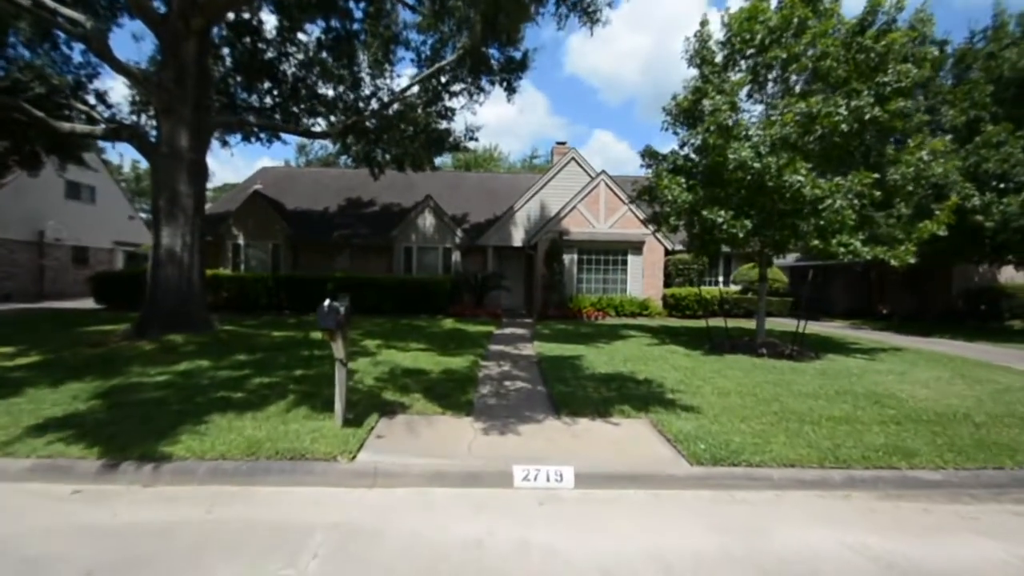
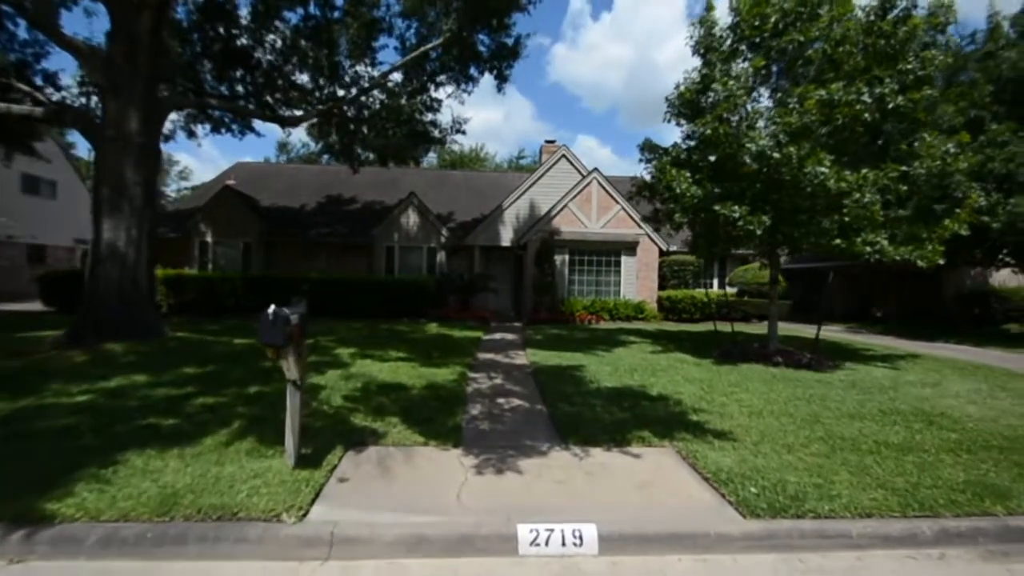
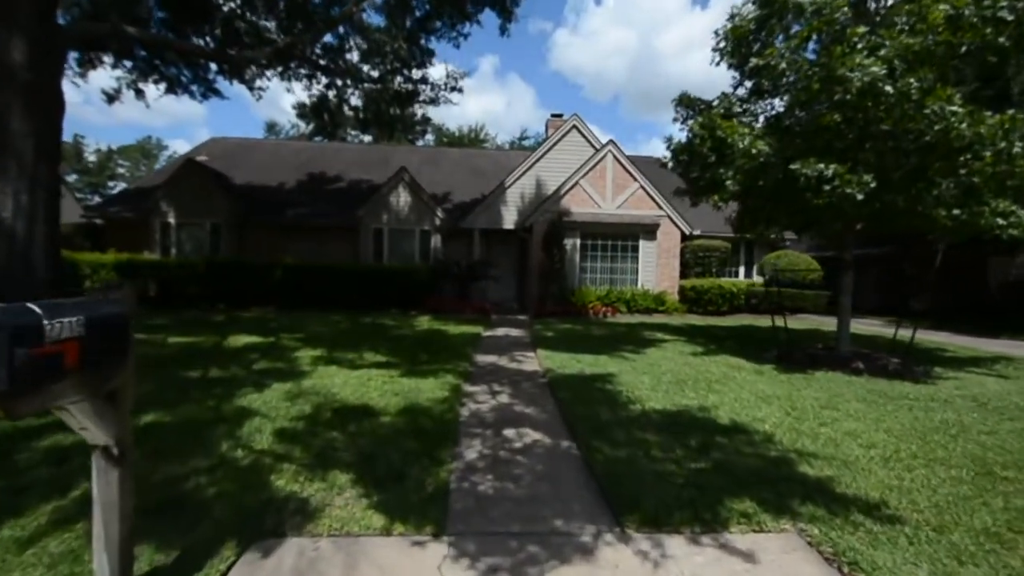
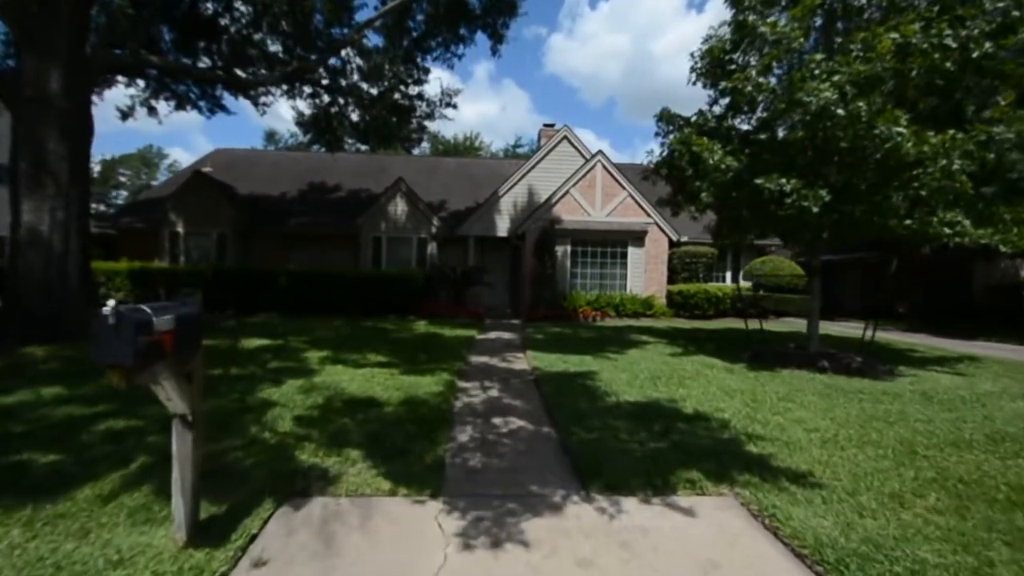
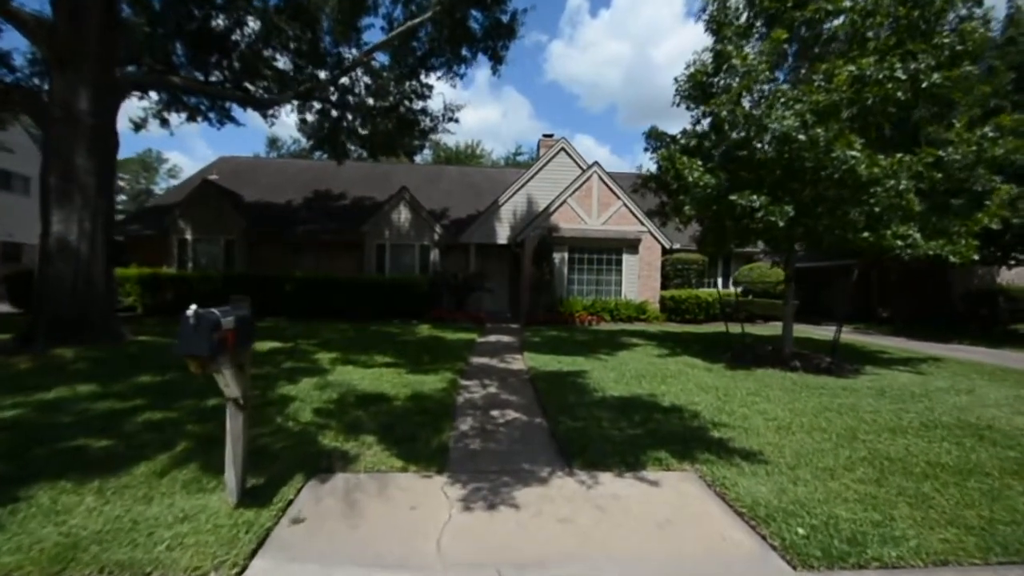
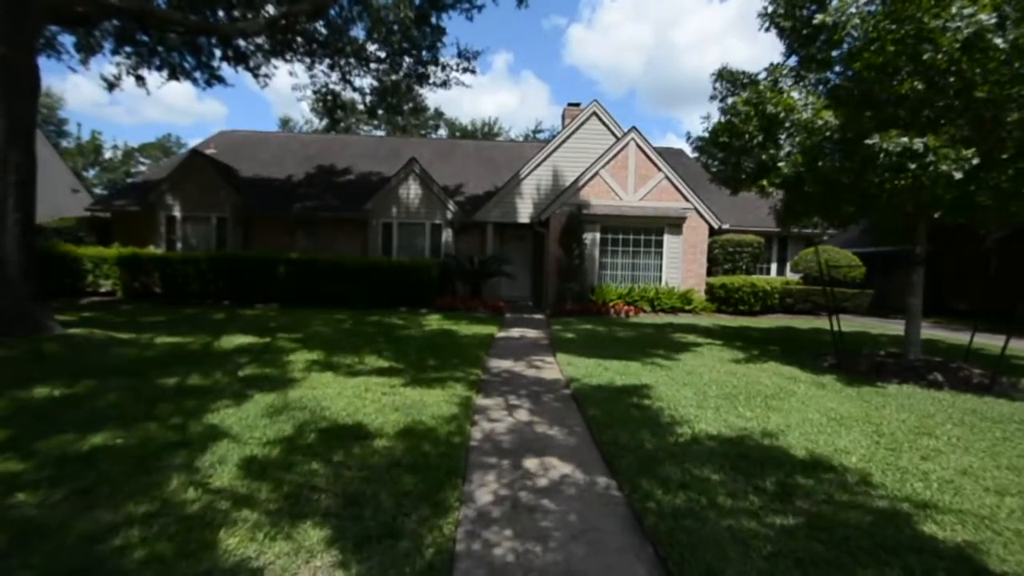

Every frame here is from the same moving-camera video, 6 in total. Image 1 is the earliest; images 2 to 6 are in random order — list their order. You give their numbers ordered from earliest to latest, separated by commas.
2, 5, 4, 3, 6
